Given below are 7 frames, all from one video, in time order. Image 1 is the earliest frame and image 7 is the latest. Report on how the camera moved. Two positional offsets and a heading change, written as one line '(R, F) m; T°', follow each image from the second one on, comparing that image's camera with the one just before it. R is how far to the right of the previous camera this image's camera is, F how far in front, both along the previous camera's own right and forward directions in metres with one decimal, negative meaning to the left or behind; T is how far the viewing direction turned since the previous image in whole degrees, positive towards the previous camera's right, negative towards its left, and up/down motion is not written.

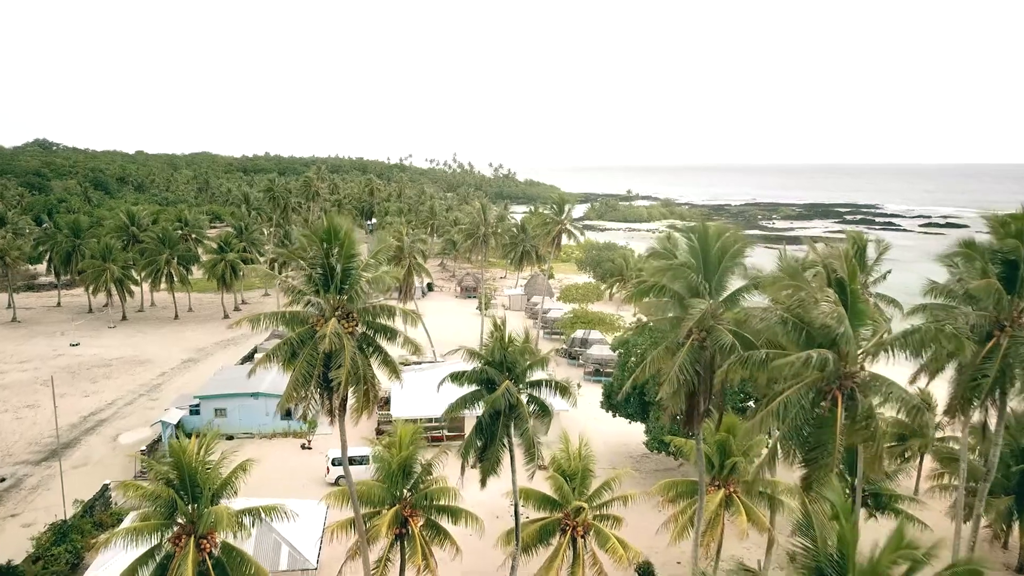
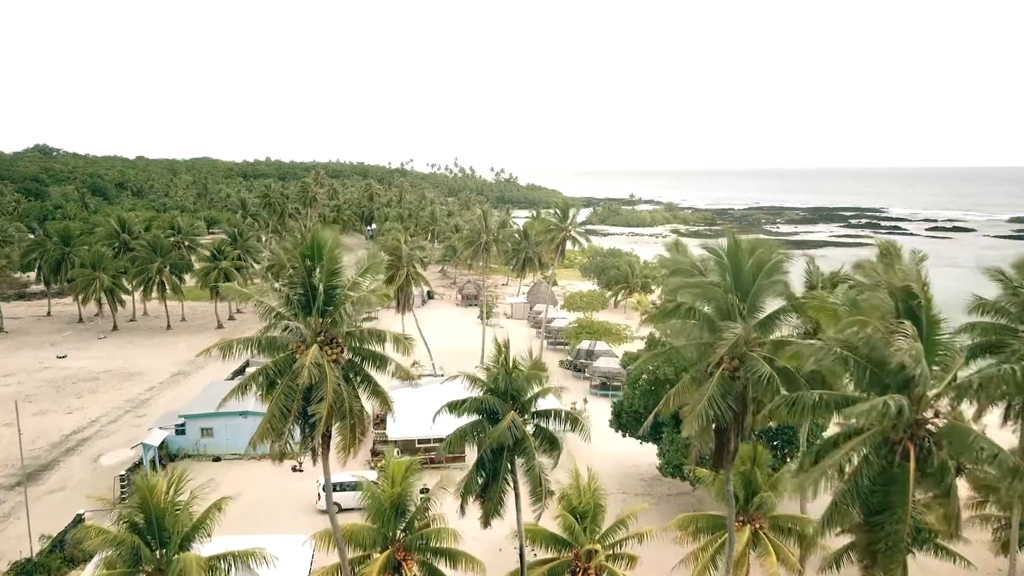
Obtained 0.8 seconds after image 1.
(-0.1, +1.5) m; 0°
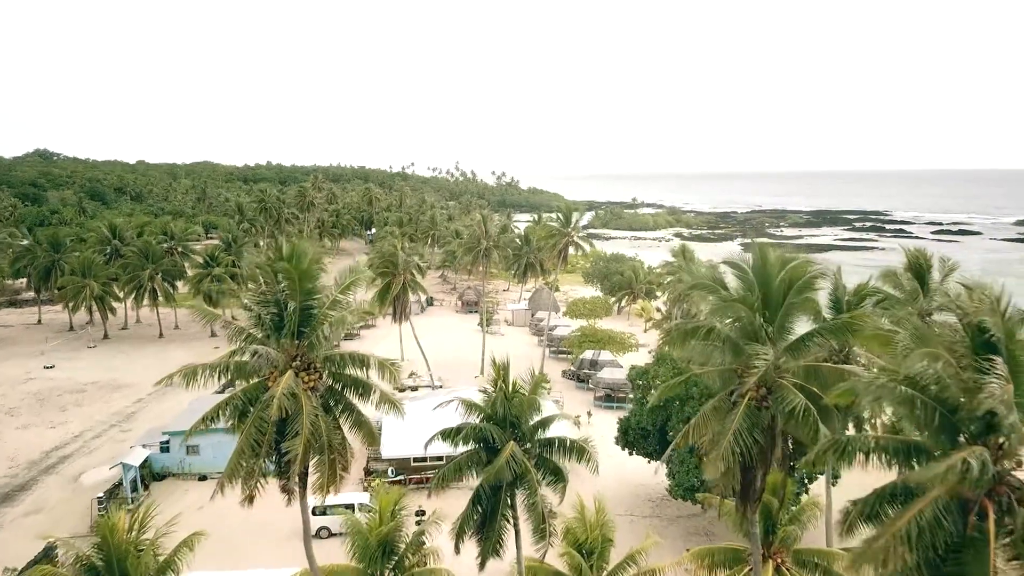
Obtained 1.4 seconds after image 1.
(0.0, +1.2) m; 0°
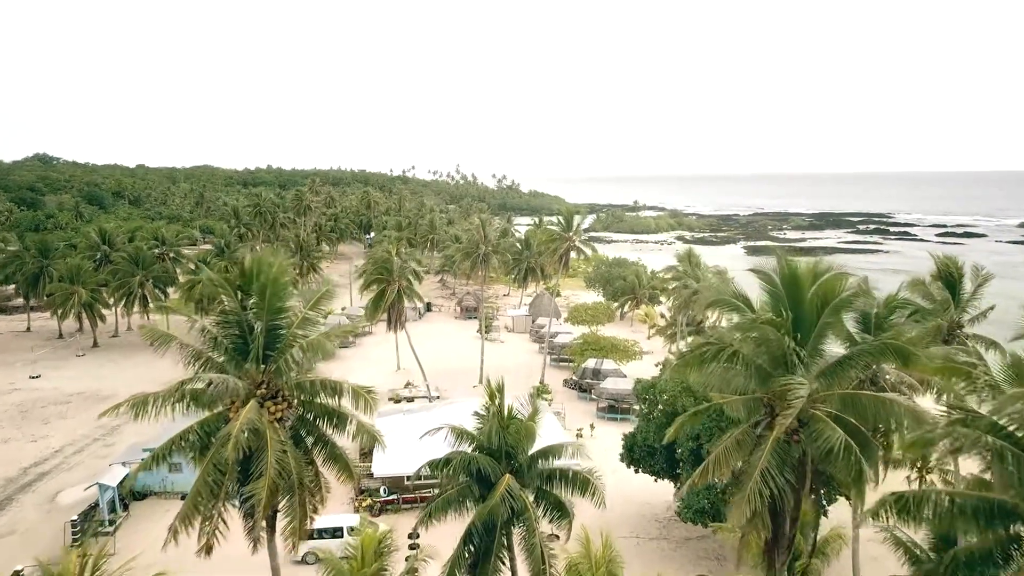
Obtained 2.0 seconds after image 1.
(+0.1, +1.2) m; 0°
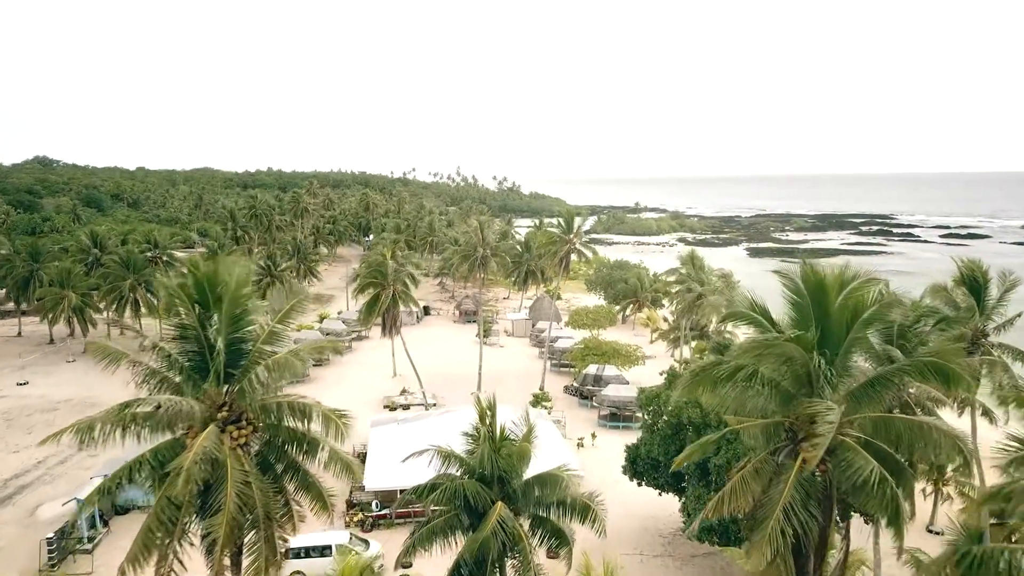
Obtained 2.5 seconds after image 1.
(+0.1, +0.9) m; 0°
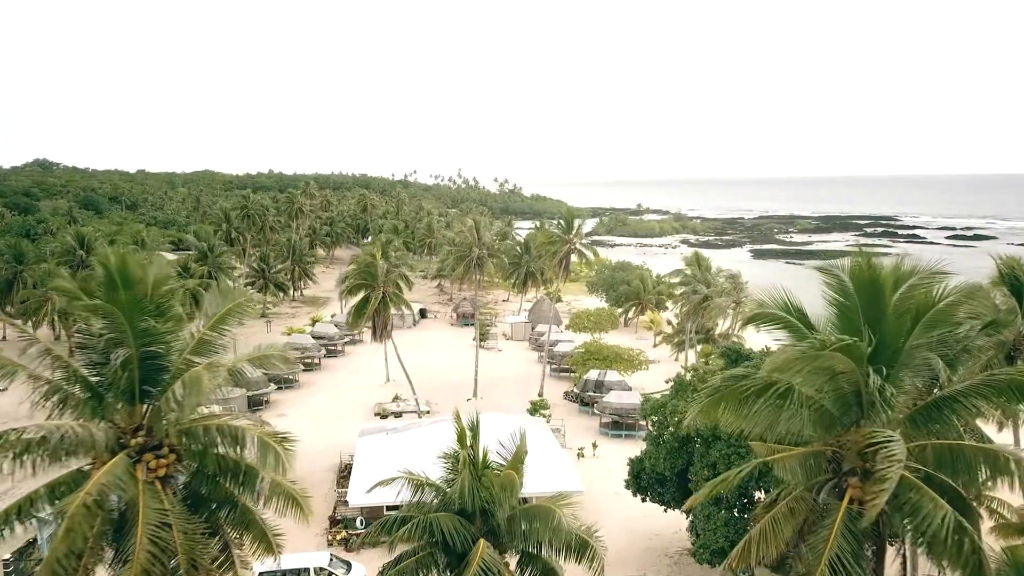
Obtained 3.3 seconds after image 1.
(+0.3, +1.4) m; 0°
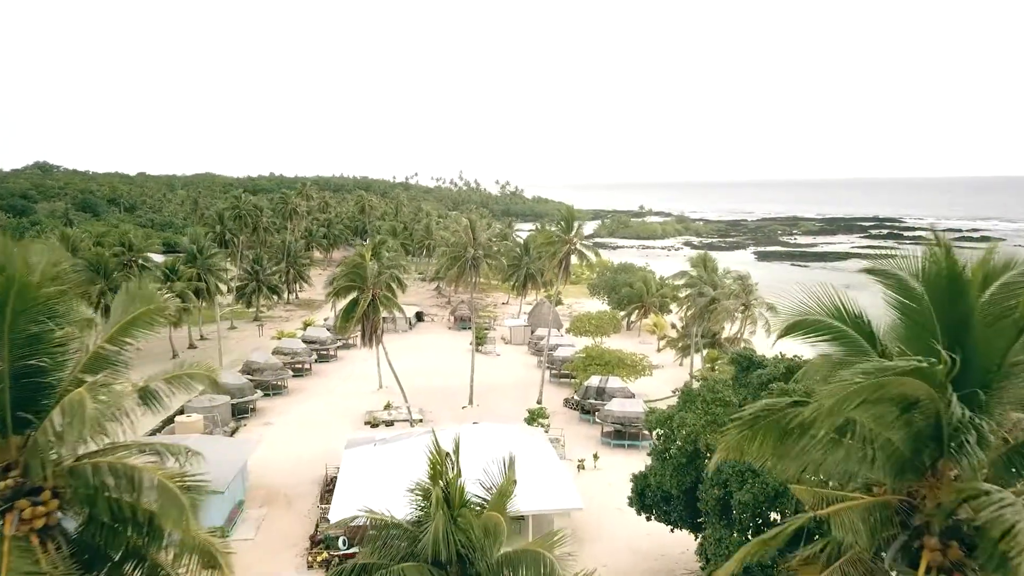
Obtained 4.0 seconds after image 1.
(+0.2, +1.4) m; 0°
